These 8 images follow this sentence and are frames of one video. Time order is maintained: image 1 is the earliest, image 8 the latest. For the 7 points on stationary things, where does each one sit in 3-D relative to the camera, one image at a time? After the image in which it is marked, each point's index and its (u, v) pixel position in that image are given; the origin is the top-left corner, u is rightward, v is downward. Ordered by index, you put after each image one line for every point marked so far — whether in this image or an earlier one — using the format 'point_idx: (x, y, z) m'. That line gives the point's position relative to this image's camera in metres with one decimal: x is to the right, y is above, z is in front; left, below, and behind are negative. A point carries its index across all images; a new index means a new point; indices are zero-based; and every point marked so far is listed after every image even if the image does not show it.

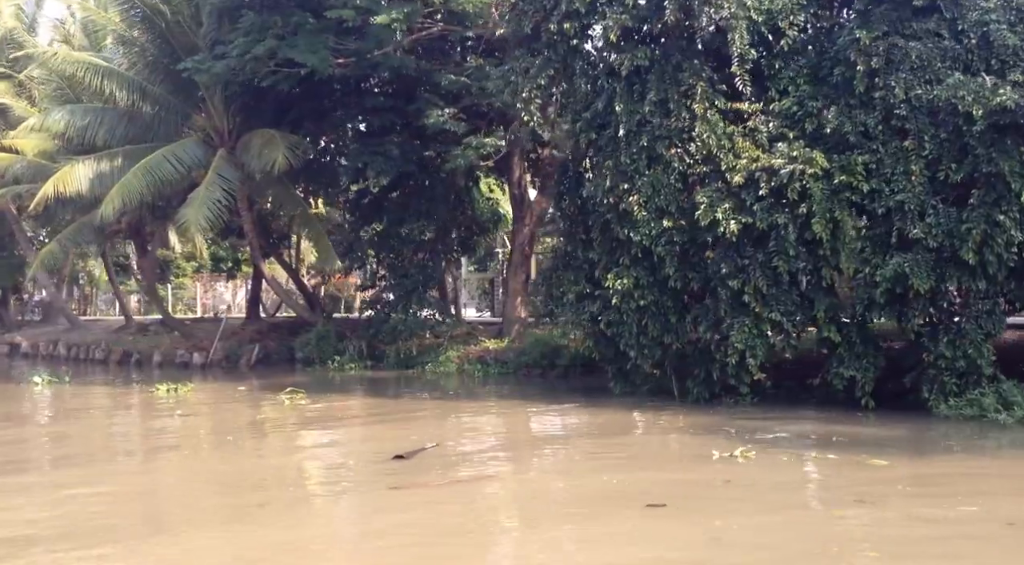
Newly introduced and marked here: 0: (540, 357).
0: (+0.5, -1.3, +19.6) m
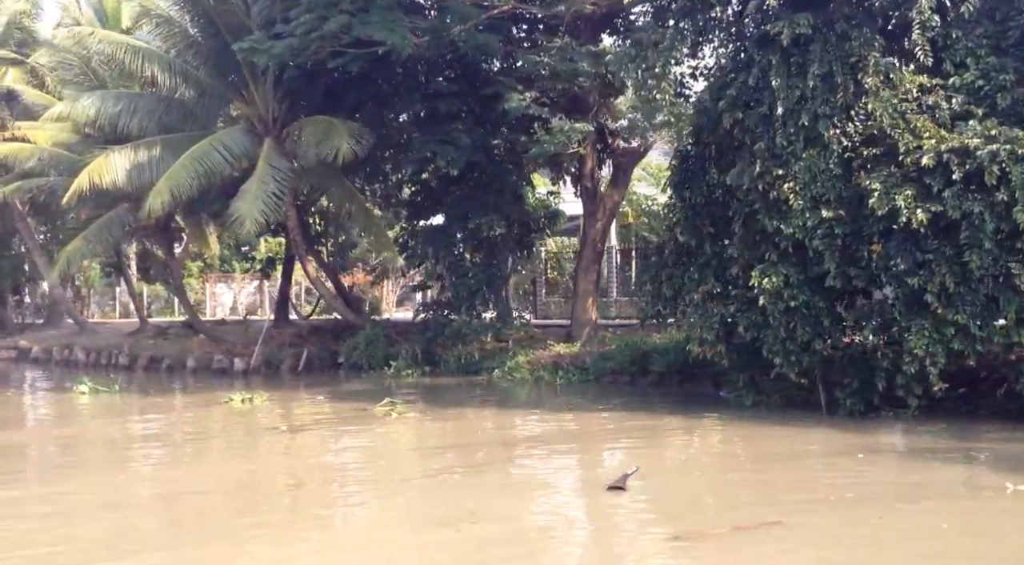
0: (+1.8, -1.3, +18.1) m
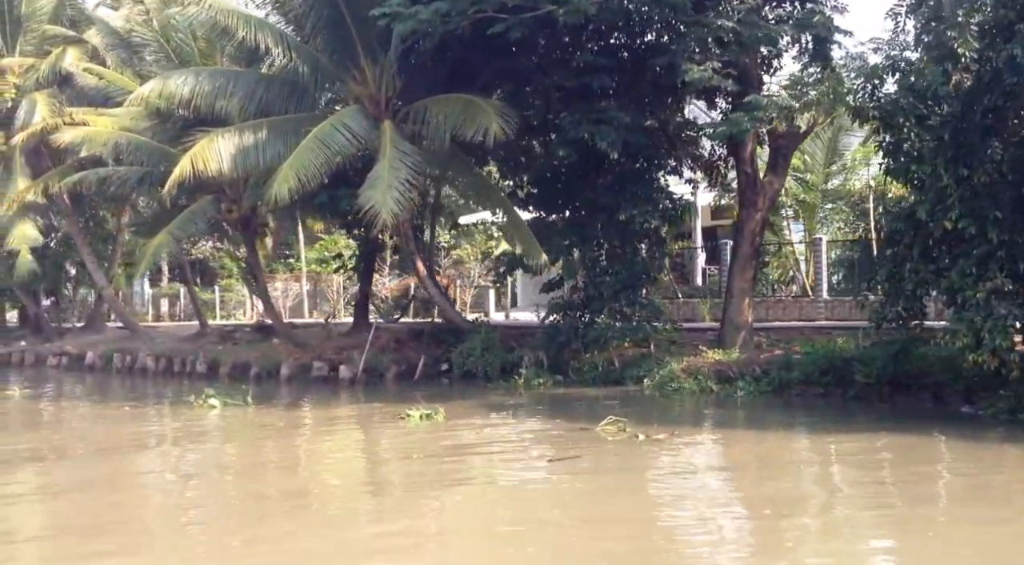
0: (+4.2, -1.2, +15.9) m
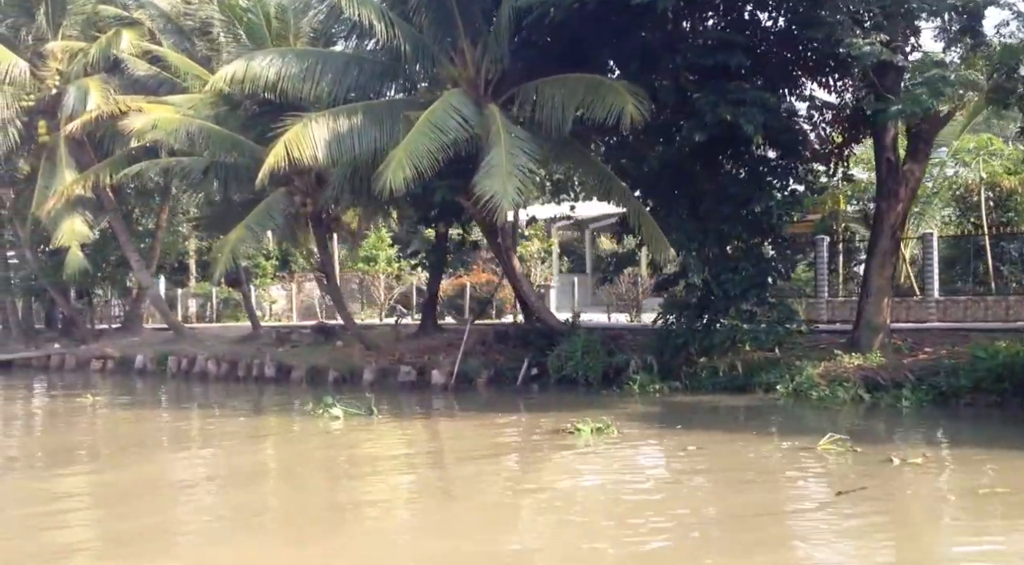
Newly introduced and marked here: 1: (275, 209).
0: (+5.9, -1.2, +14.4) m
1: (-4.0, +1.2, +19.8) m
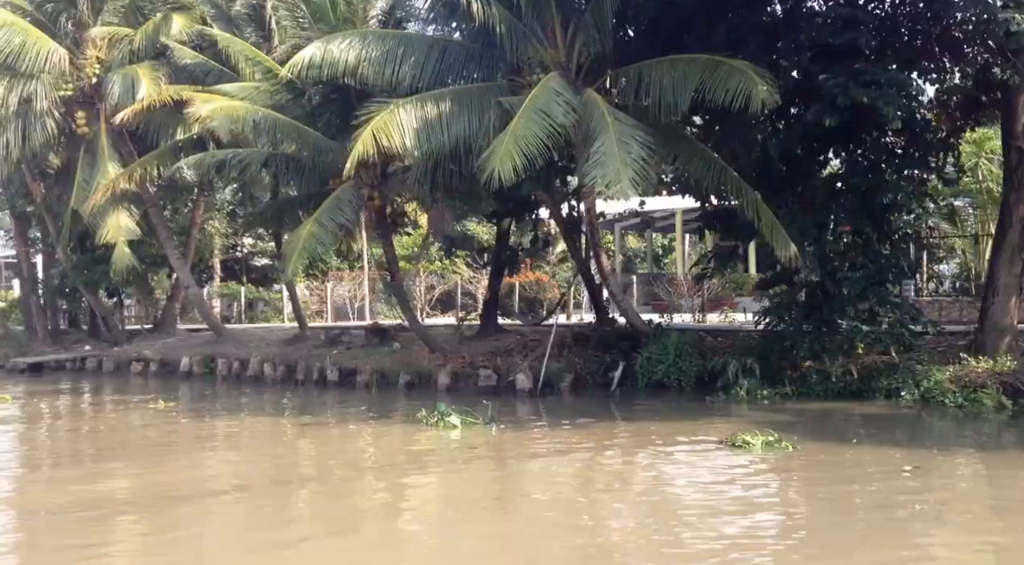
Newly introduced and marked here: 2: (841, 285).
0: (+7.3, -1.2, +13.2) m
1: (-2.7, +1.3, +18.6) m
2: (+4.5, 0.0, +15.6) m
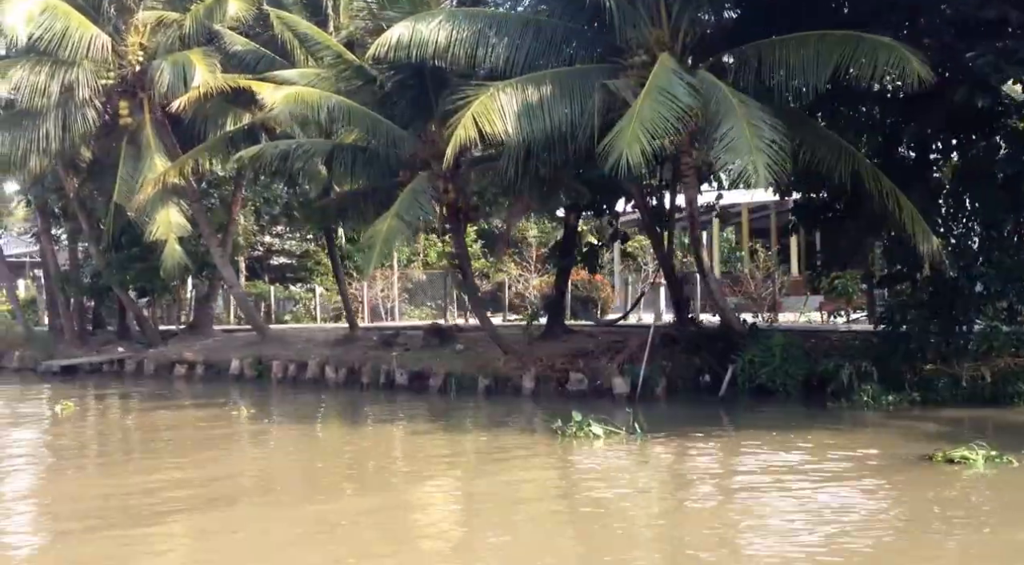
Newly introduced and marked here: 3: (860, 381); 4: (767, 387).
0: (+8.6, -1.1, +12.1) m
1: (-1.3, +1.3, +17.4) m
2: (+5.8, 0.0, +14.5) m
3: (+4.7, -1.3, +15.6) m
4: (+3.7, -1.5, +16.7) m
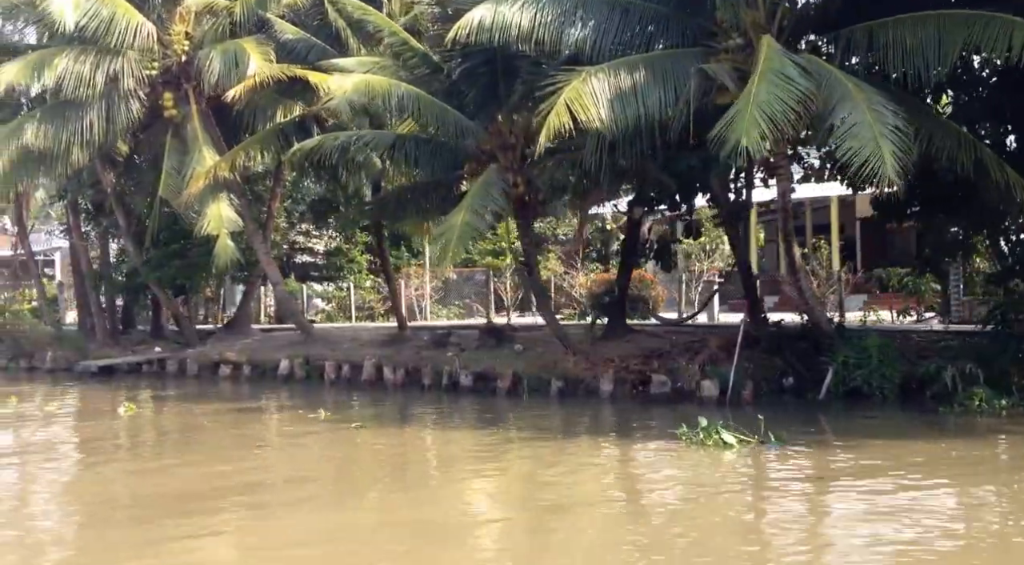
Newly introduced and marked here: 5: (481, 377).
0: (+9.7, -1.1, +11.2) m
1: (-0.2, +1.3, +16.6) m
2: (+6.9, +0.1, +13.6) m
3: (+5.8, -1.3, +14.8) m
4: (+4.8, -1.5, +15.8) m
5: (-0.5, -1.5, +18.6) m
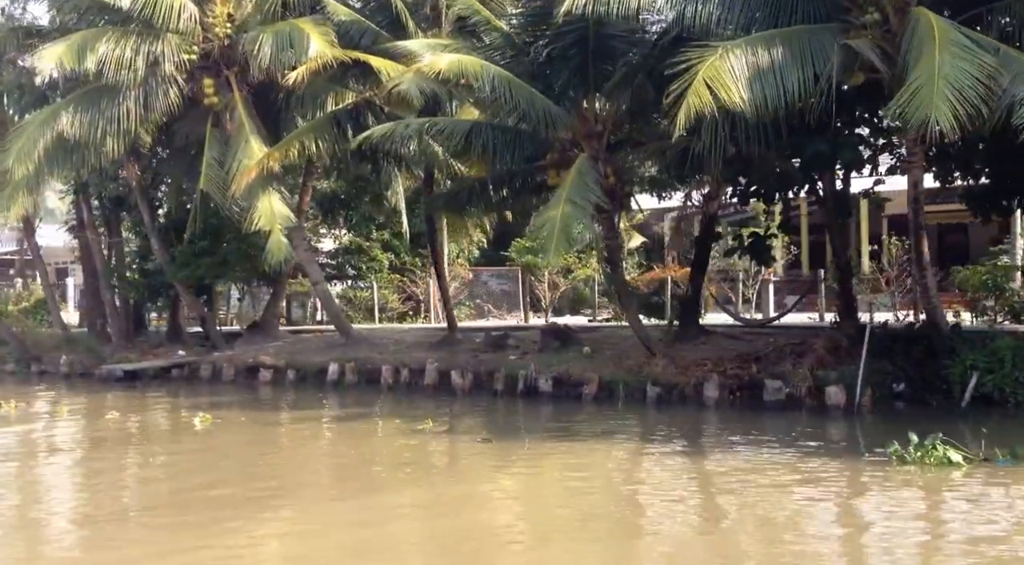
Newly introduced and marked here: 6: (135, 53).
0: (+11.1, -1.1, +10.1) m
1: (+1.0, +1.4, +15.3) m
2: (+8.2, +0.1, +12.5) m
3: (+7.1, -1.2, +13.6) m
4: (+6.1, -1.4, +14.6) m
5: (+0.8, -1.5, +17.3) m
6: (-6.3, +3.8, +19.3) m
